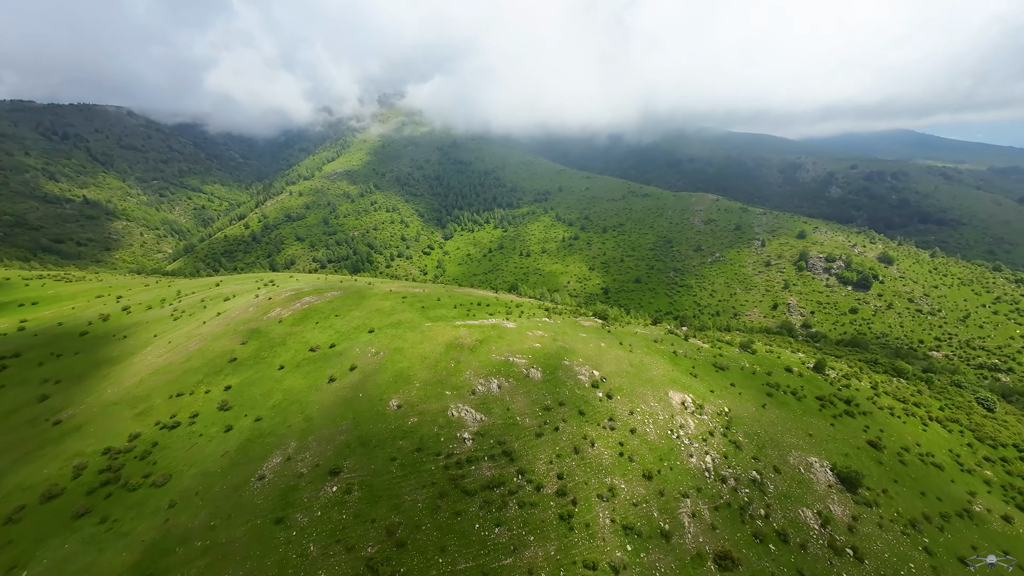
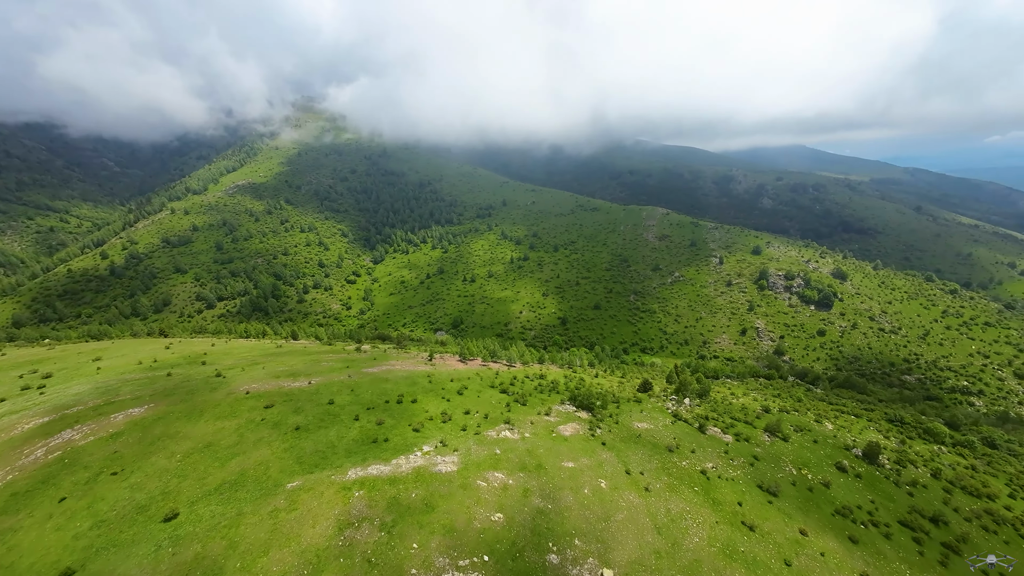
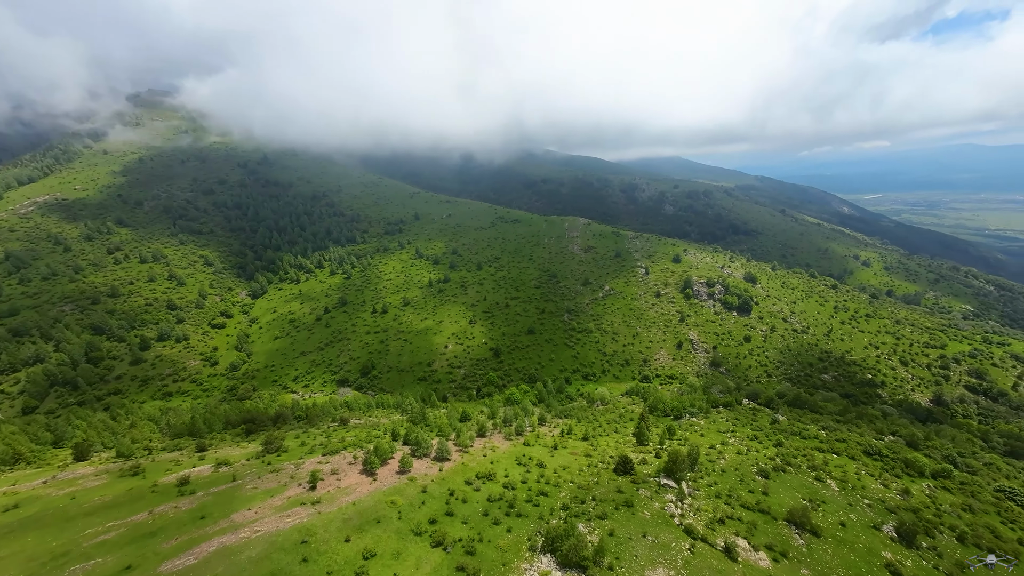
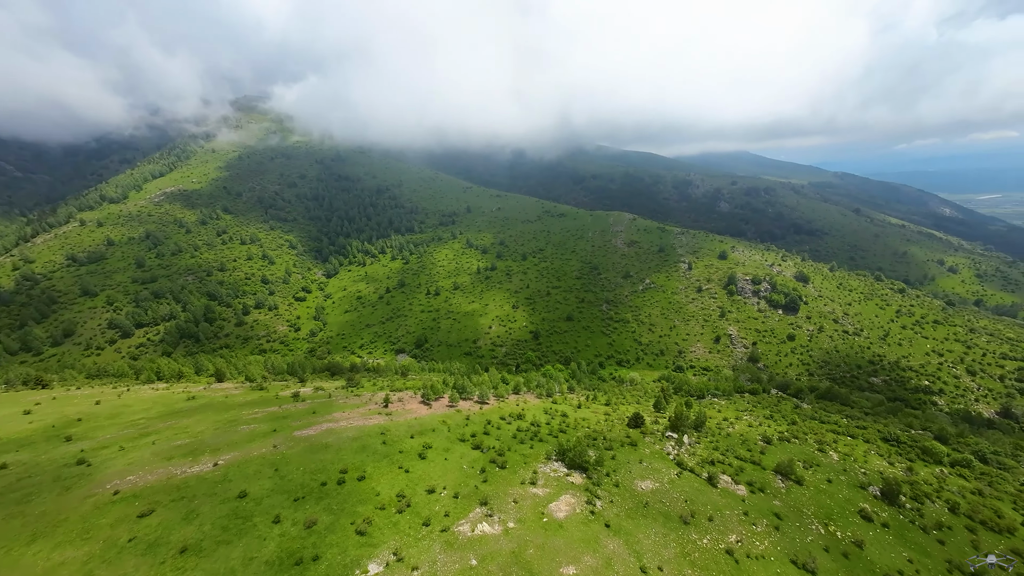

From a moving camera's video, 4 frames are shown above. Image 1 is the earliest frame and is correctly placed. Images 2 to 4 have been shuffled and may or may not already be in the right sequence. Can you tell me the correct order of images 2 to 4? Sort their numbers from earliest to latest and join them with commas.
2, 4, 3
